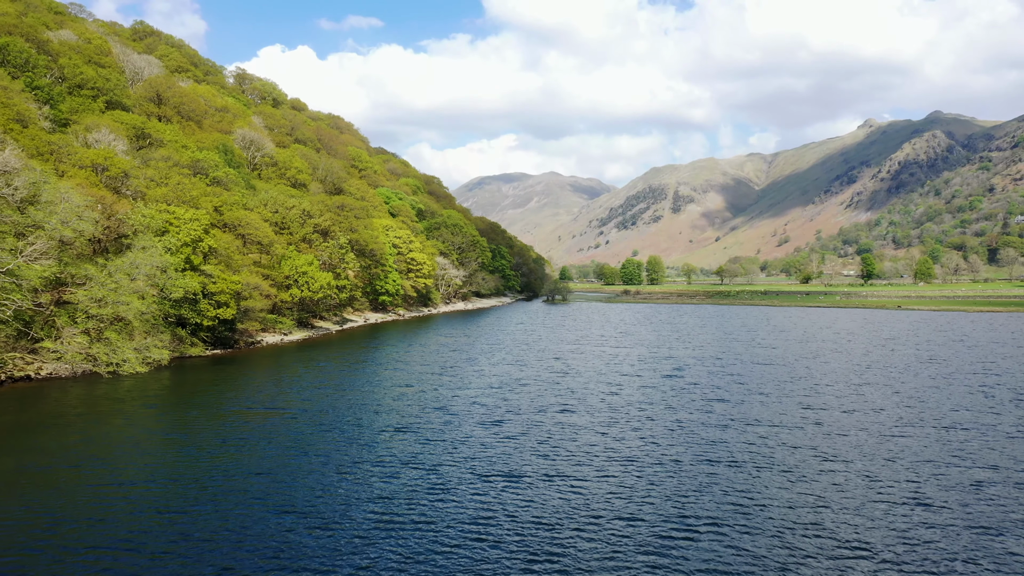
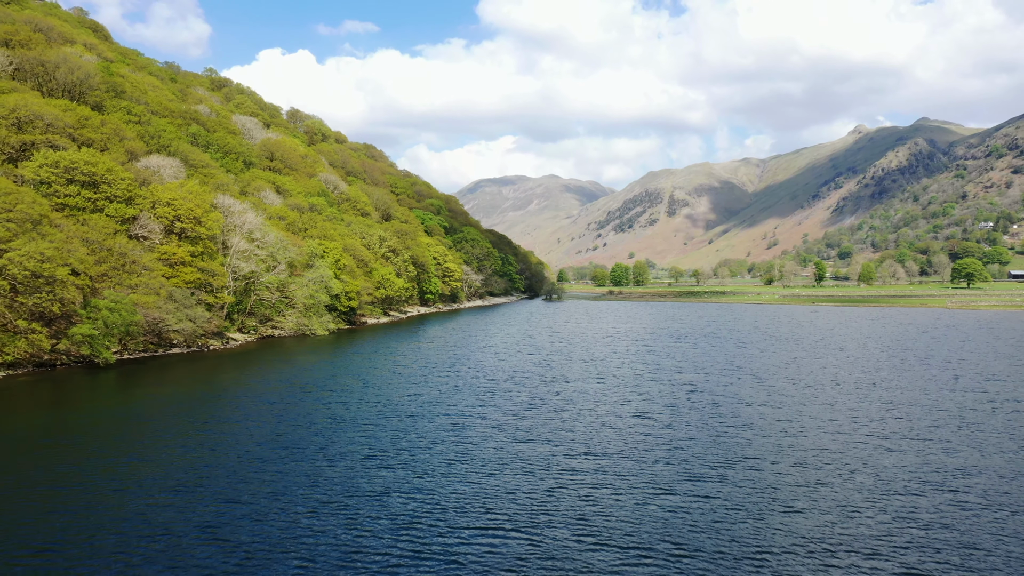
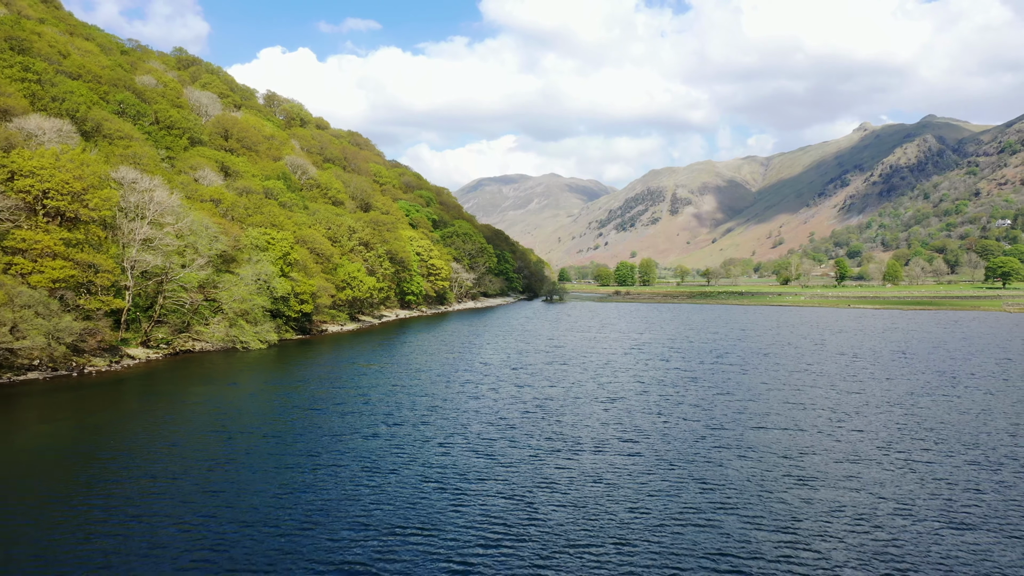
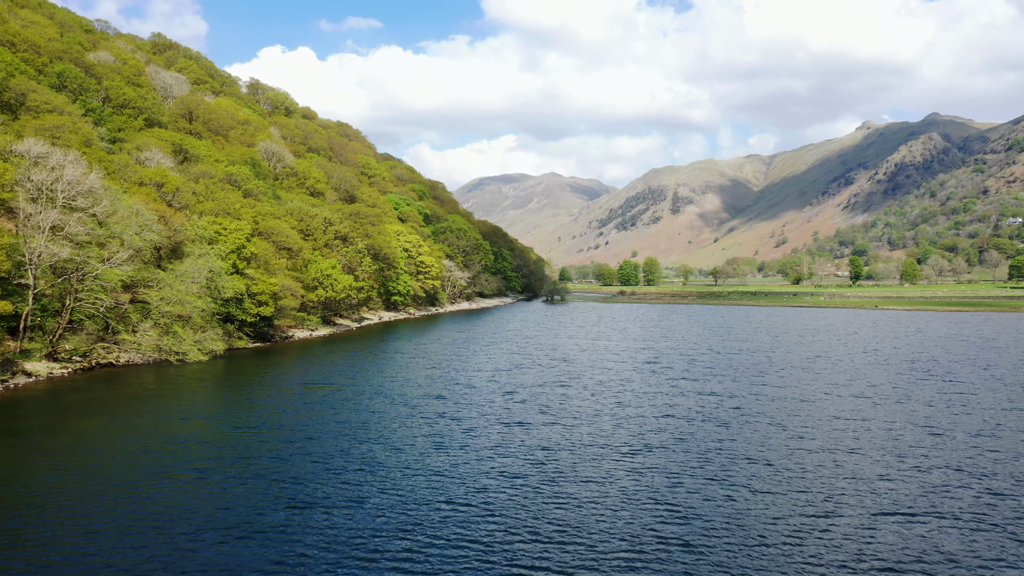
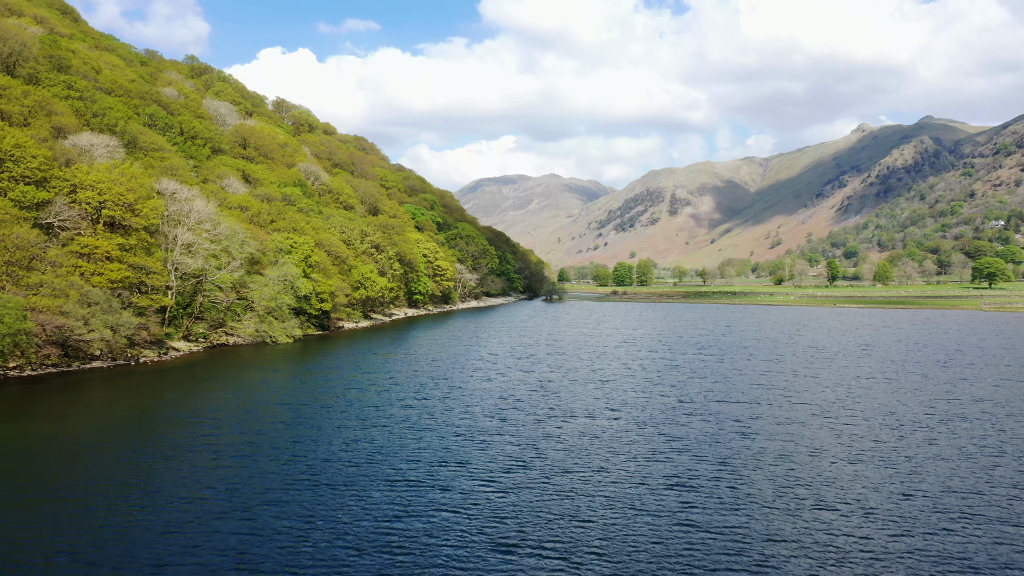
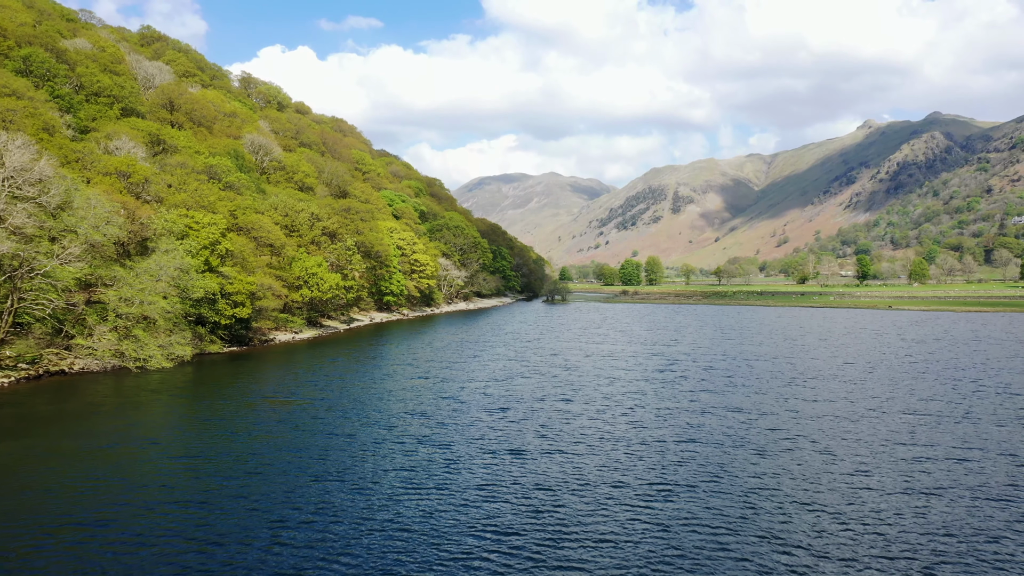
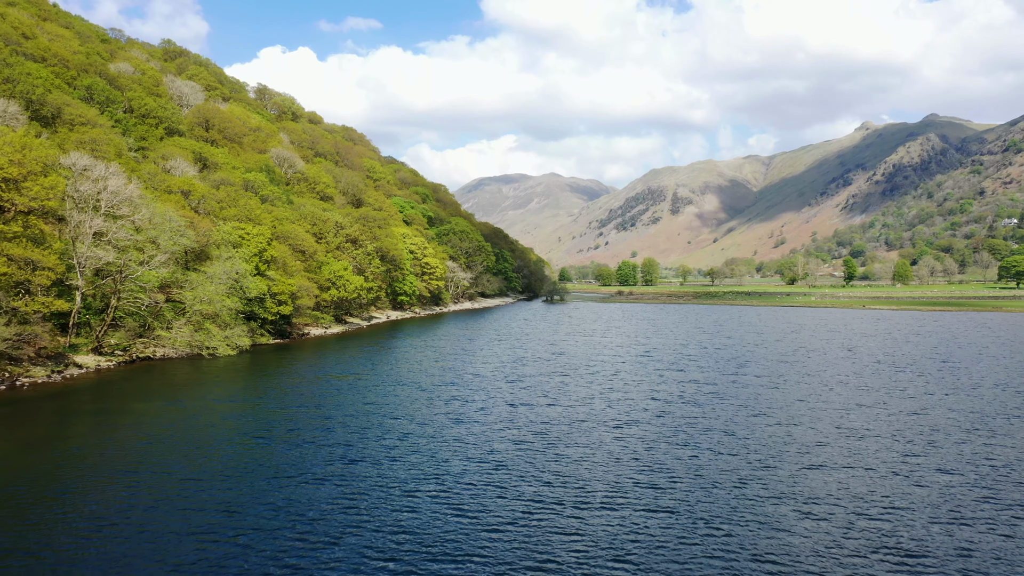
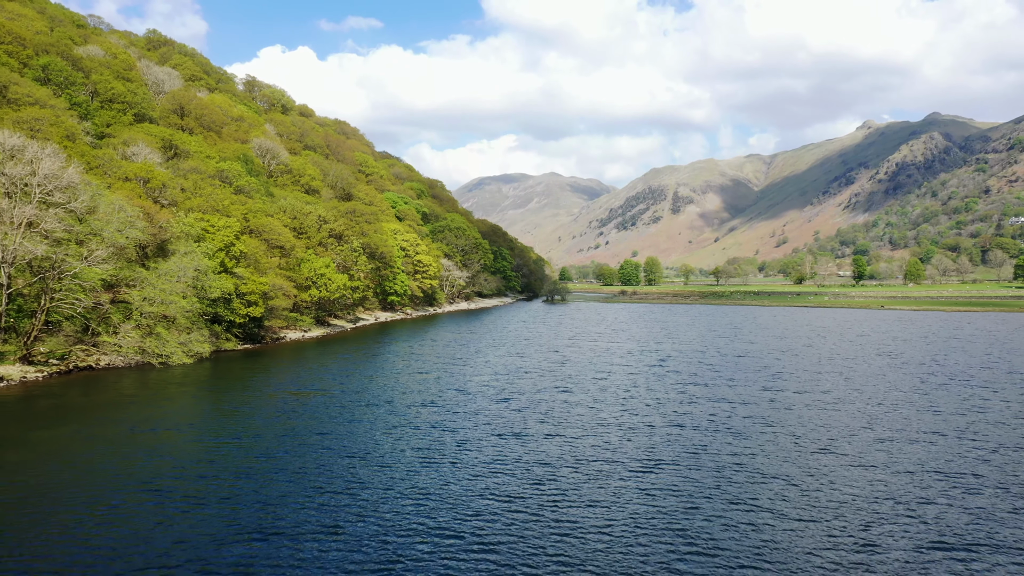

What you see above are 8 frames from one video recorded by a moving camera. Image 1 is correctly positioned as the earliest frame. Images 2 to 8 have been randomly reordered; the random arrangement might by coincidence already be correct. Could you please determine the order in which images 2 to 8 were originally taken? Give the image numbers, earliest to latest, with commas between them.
6, 8, 4, 7, 3, 5, 2
